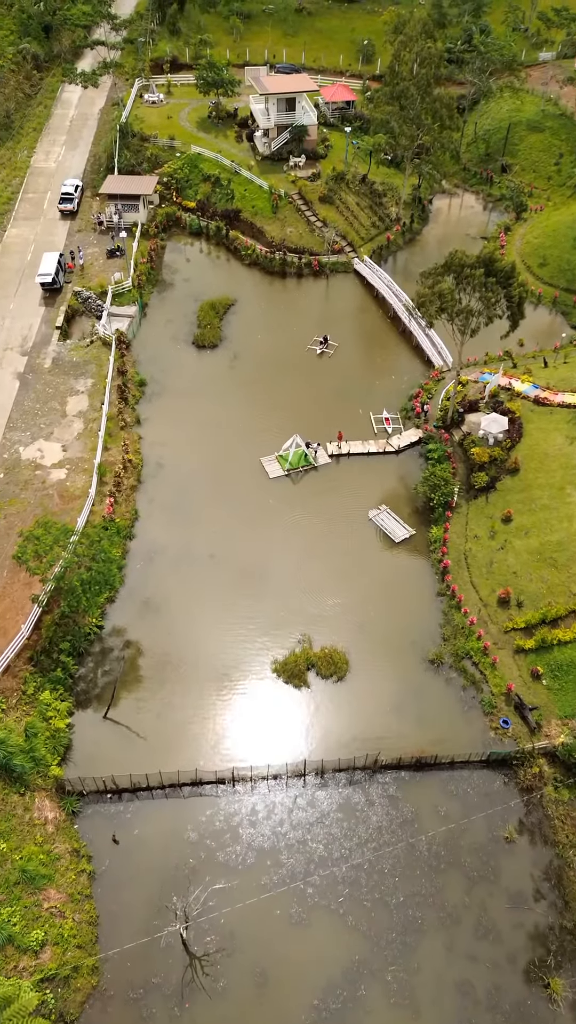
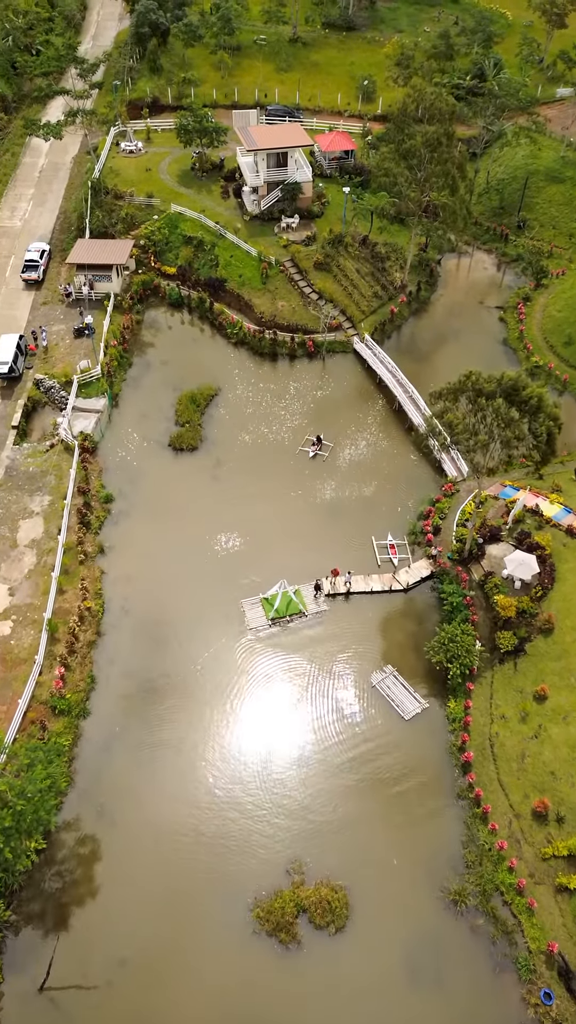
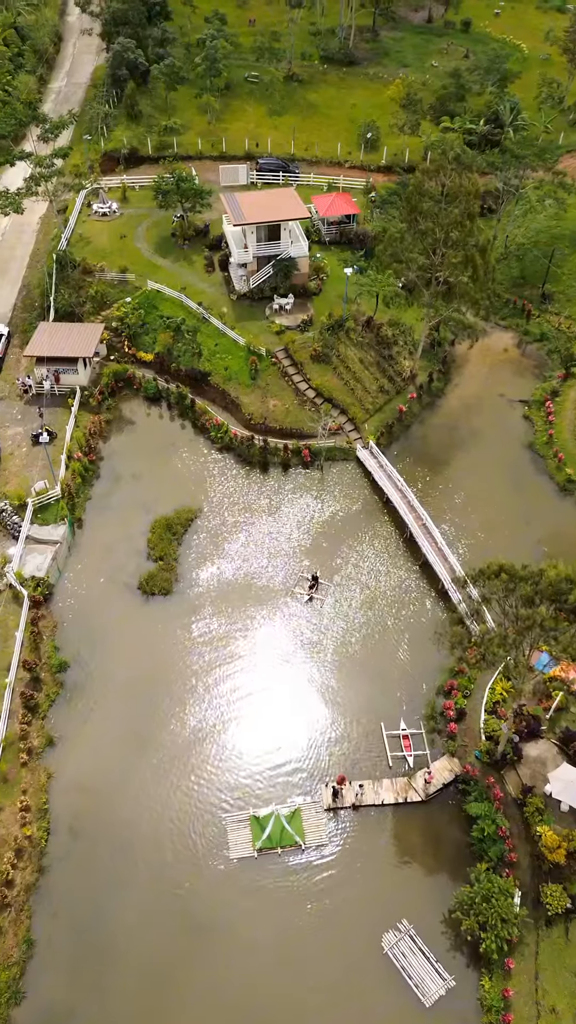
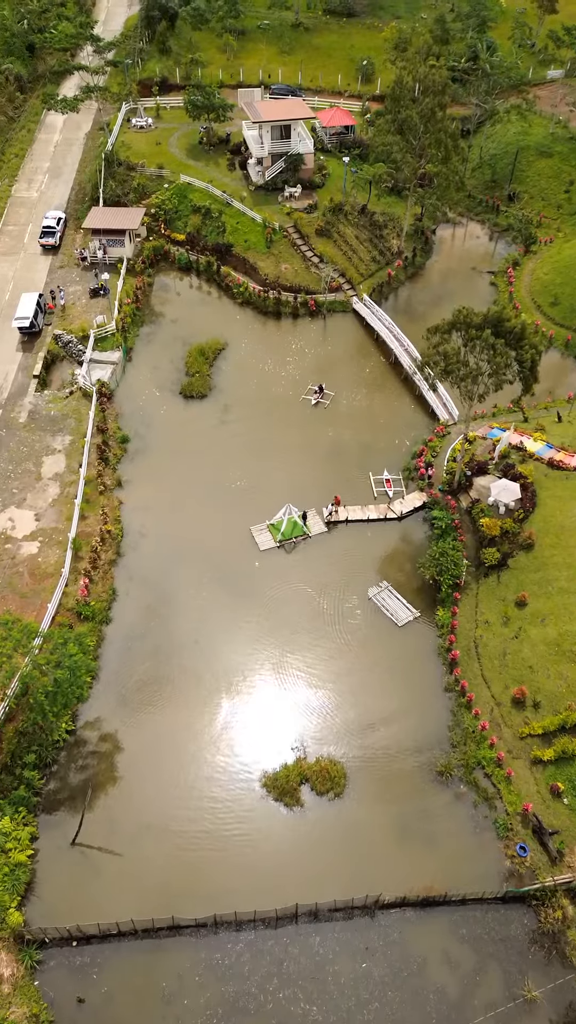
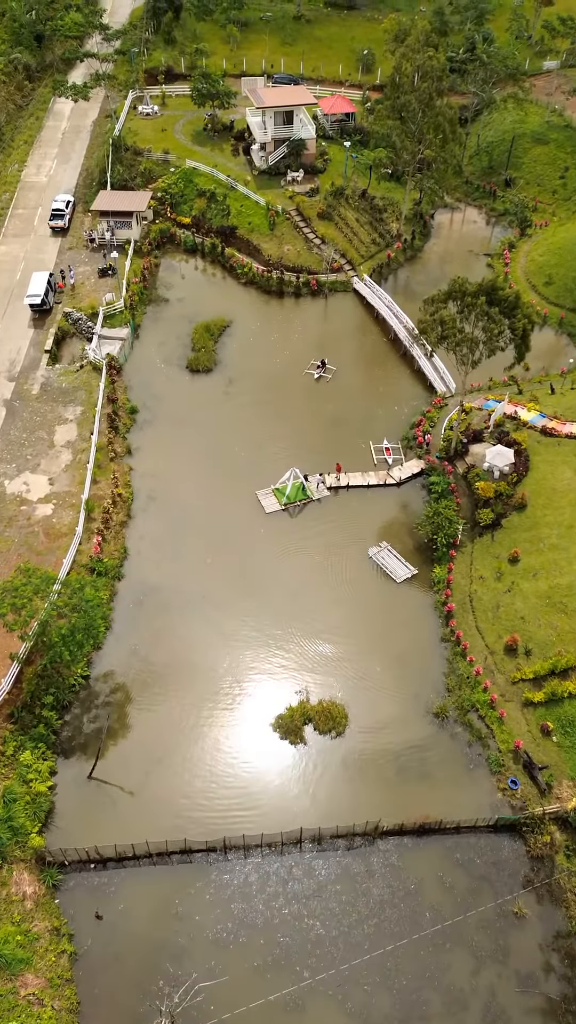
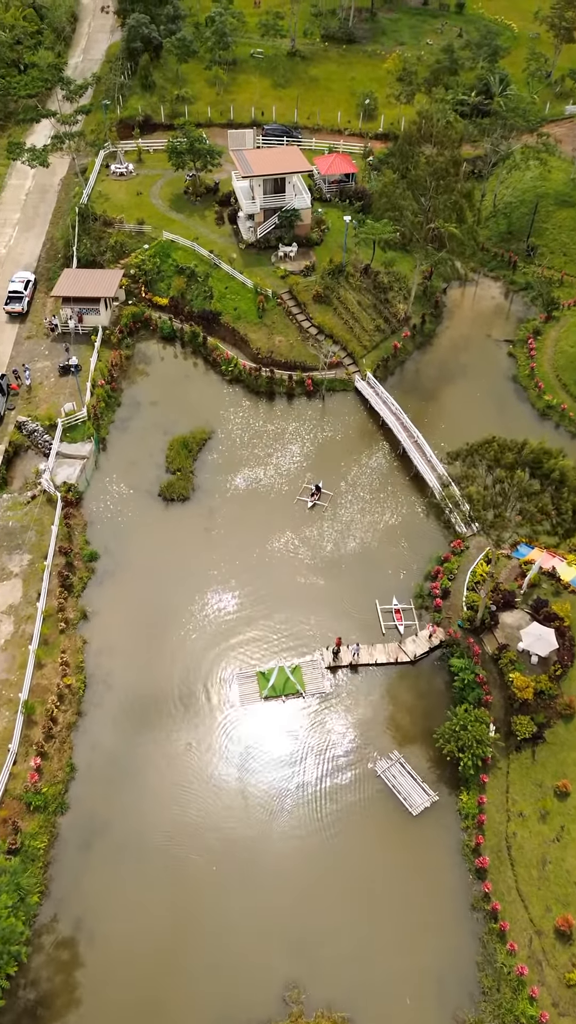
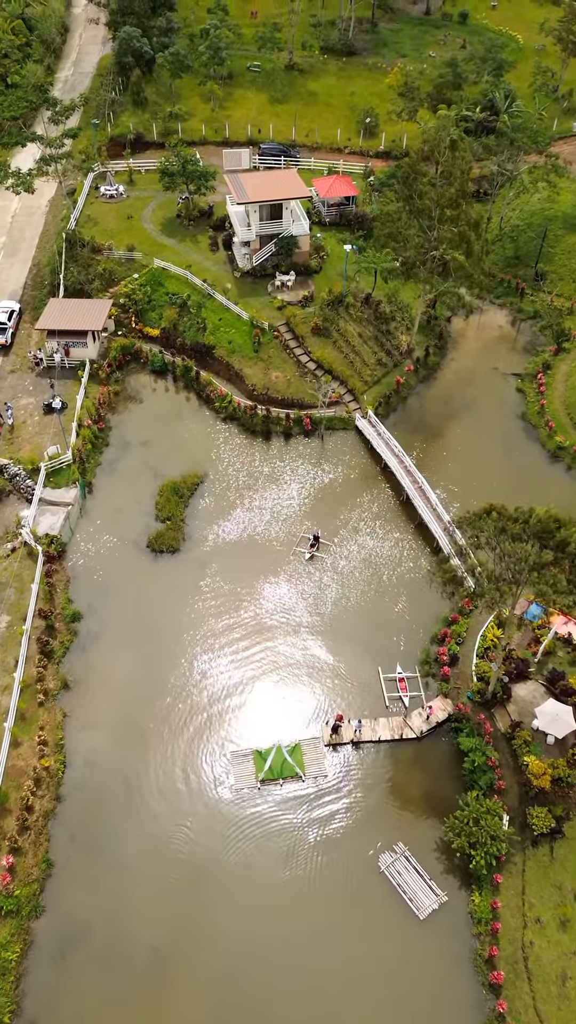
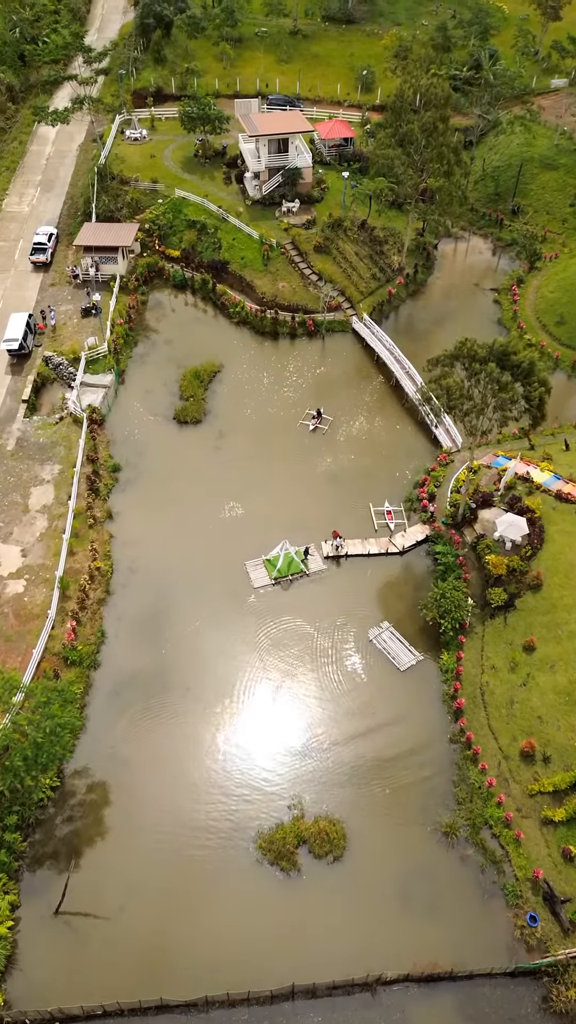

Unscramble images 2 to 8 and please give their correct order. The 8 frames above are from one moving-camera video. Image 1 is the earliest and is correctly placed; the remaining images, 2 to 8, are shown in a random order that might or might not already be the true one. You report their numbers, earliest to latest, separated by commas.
5, 4, 8, 2, 6, 7, 3
